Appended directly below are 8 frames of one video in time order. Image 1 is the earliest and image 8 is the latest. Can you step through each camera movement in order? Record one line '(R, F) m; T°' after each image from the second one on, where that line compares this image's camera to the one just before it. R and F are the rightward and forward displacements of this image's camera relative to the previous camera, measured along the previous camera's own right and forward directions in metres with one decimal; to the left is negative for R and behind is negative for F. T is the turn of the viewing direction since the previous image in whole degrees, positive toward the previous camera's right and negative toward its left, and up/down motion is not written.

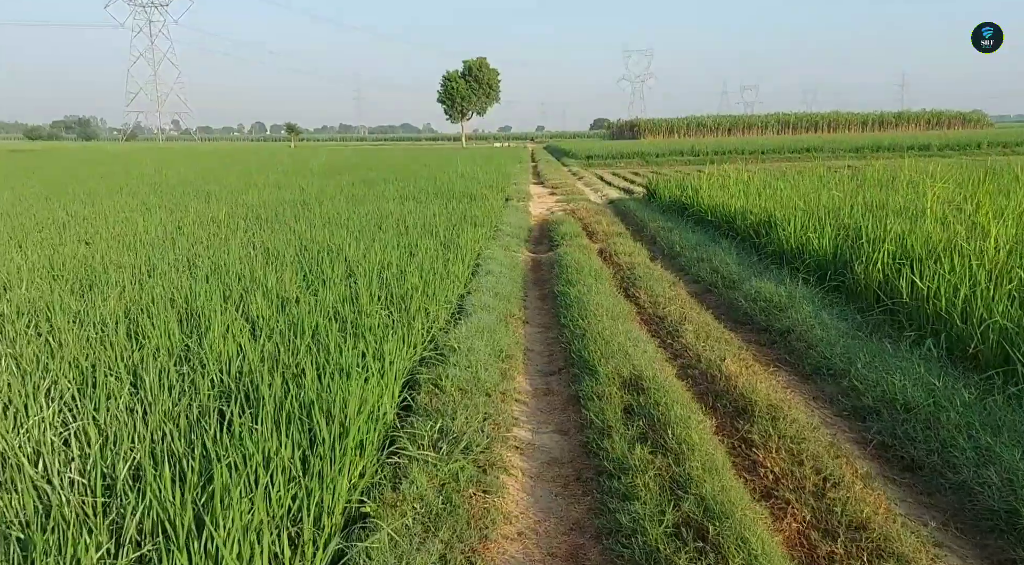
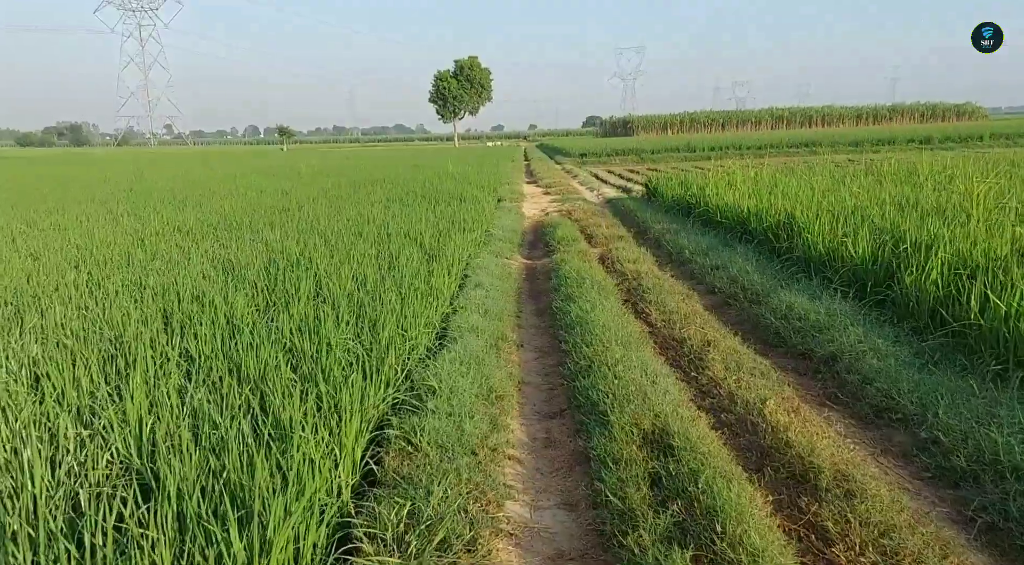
(0.0, +0.8) m; 0°
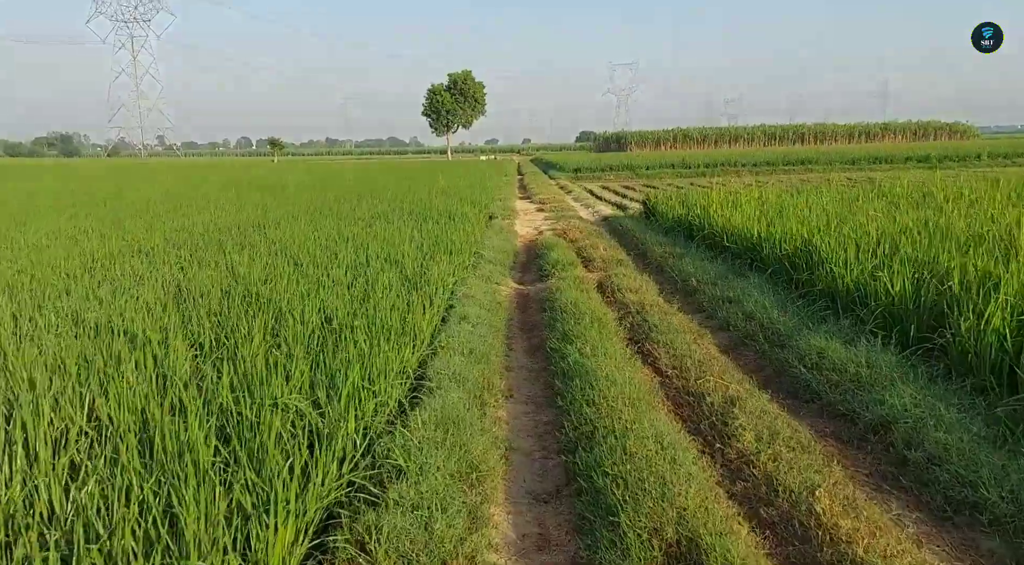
(0.0, +0.7) m; +1°
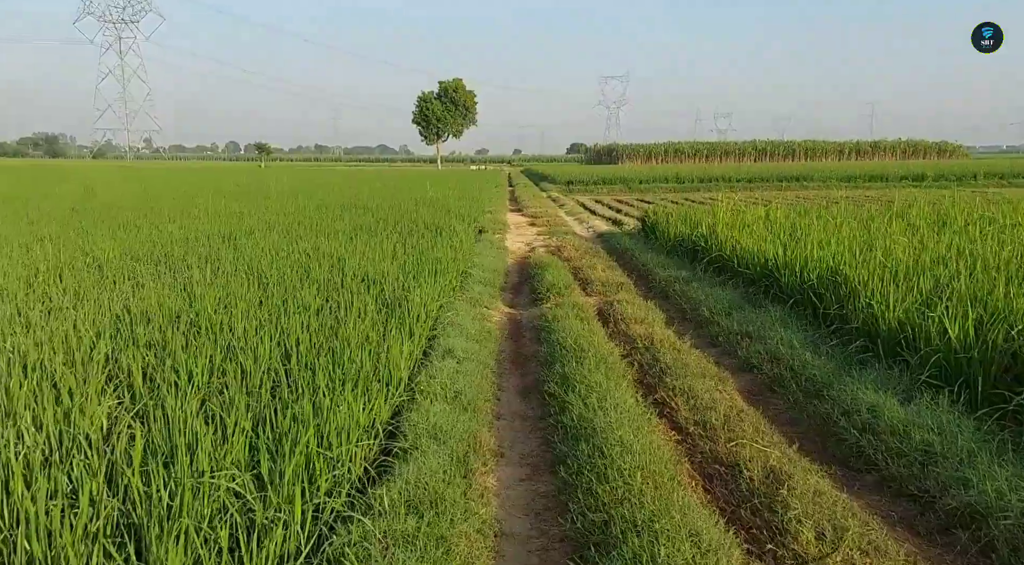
(0.0, +0.7) m; +1°
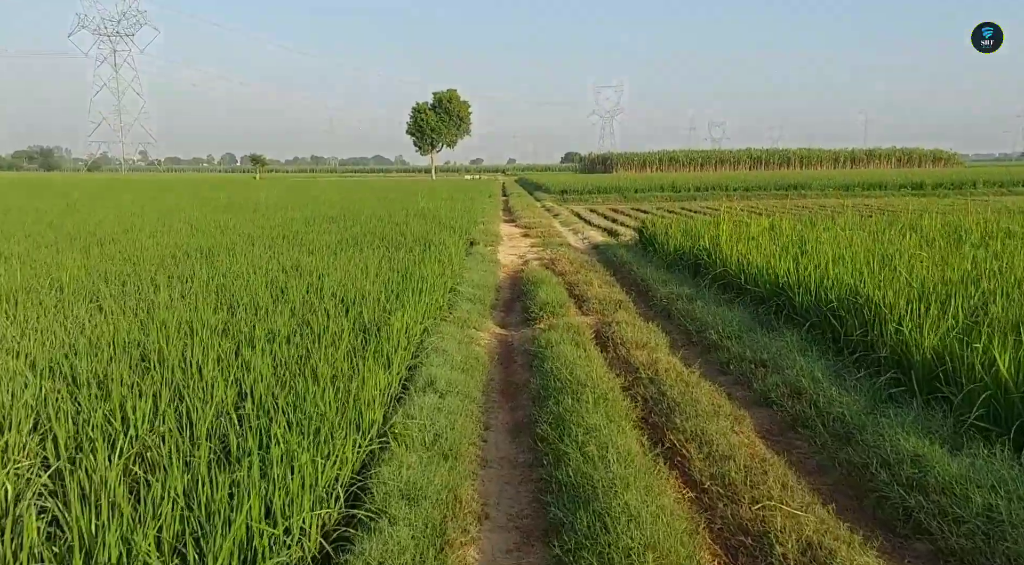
(0.0, +0.5) m; 0°
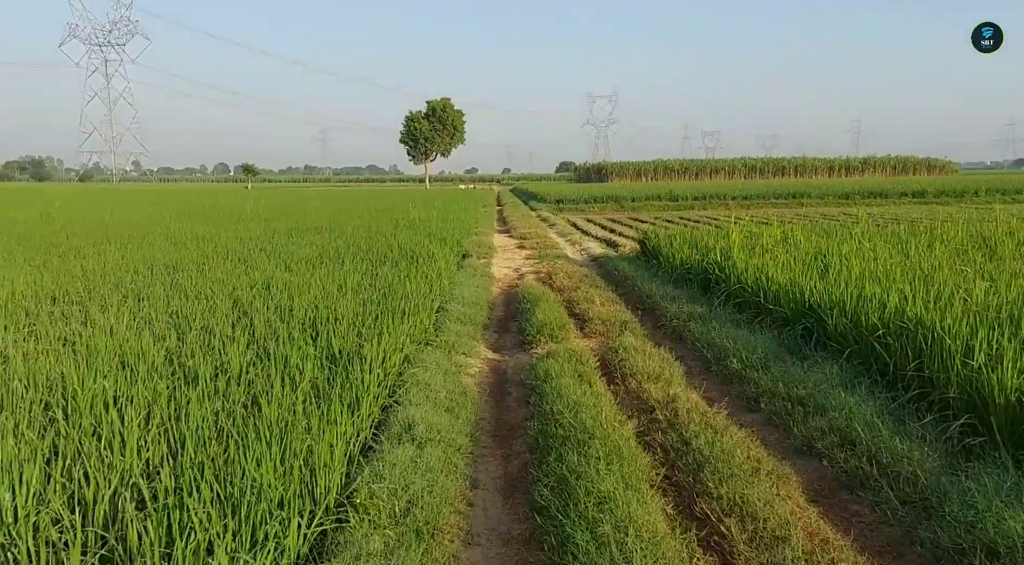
(0.0, +0.8) m; 0°
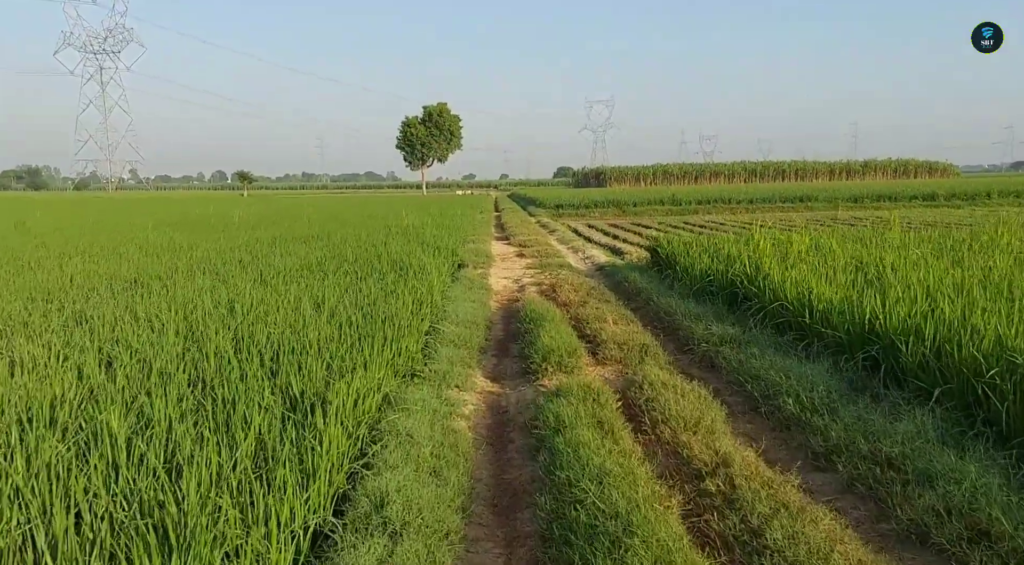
(0.0, +1.0) m; 0°
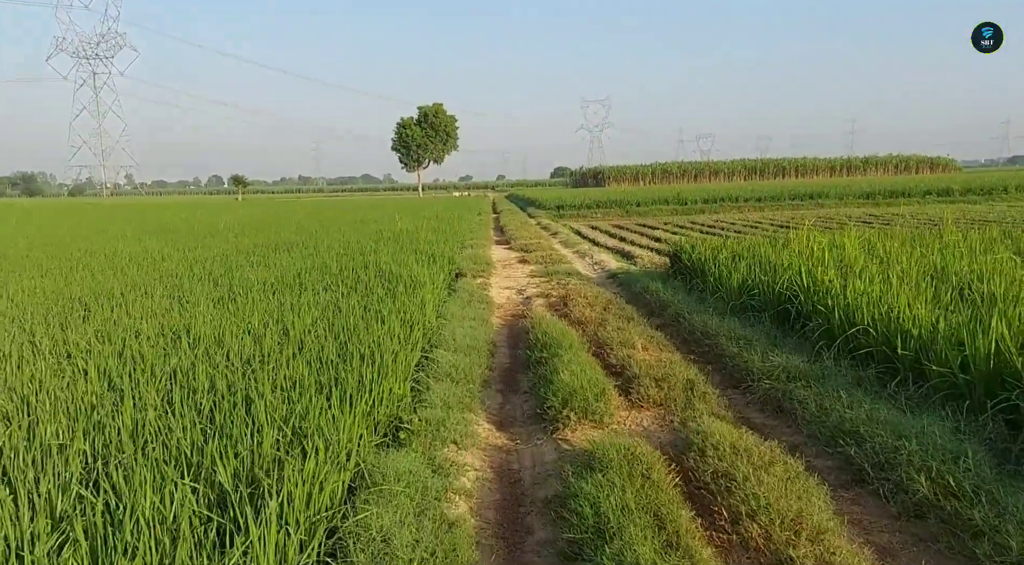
(-0.1, +1.2) m; 0°
